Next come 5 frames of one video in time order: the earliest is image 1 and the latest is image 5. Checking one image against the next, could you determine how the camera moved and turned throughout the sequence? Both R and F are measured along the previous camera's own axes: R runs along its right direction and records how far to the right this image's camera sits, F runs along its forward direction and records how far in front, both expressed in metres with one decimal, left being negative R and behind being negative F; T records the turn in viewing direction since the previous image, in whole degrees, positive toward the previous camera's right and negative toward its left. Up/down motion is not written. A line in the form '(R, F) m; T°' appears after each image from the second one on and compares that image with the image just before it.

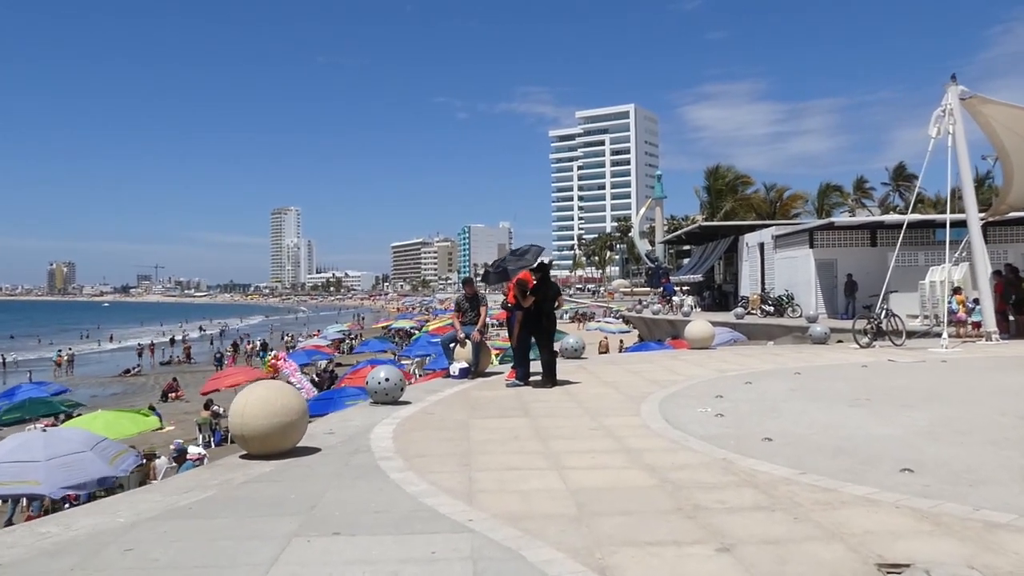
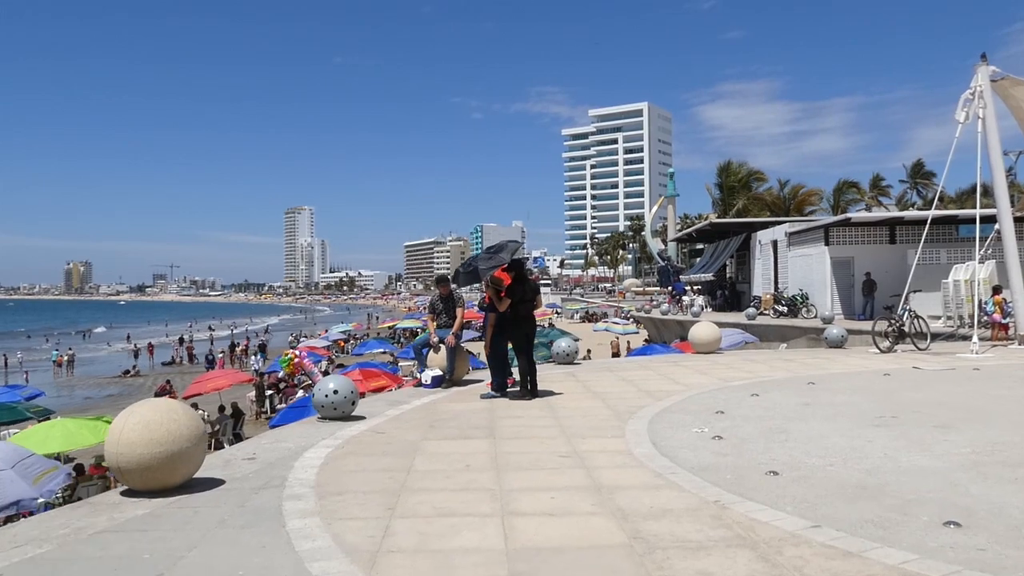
(+0.4, +1.3) m; -1°
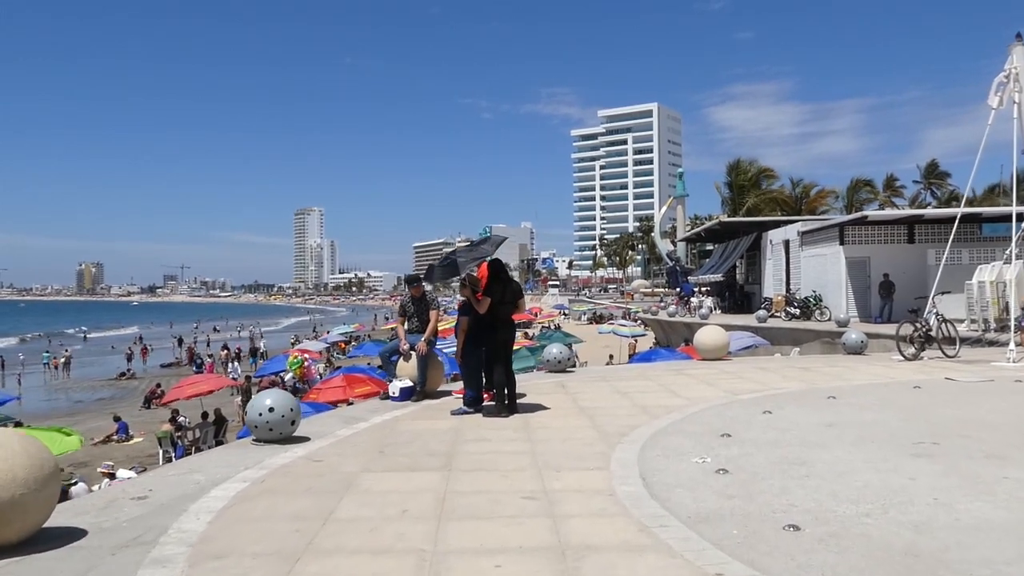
(+0.3, +1.3) m; -1°
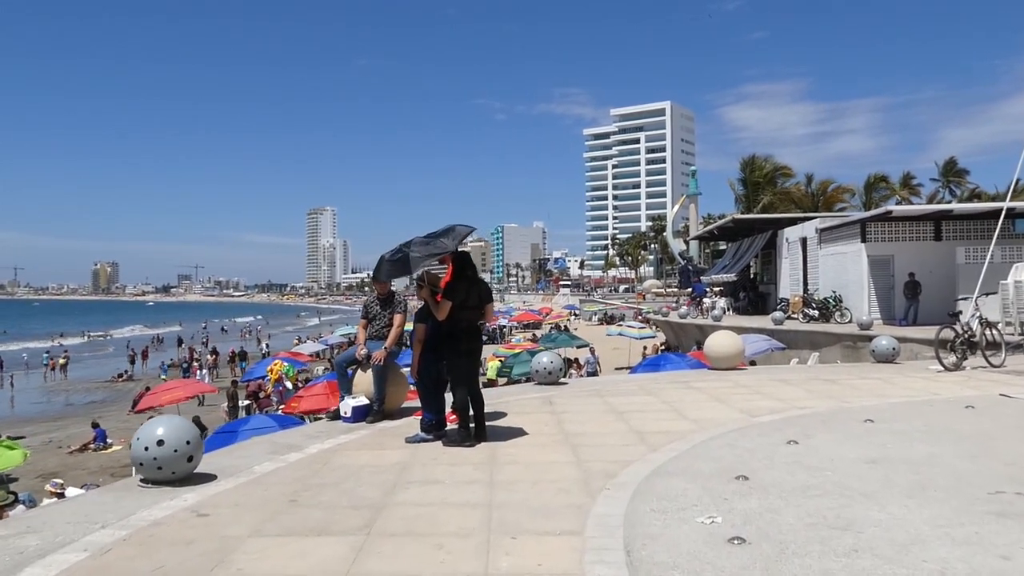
(+0.4, +1.5) m; -1°
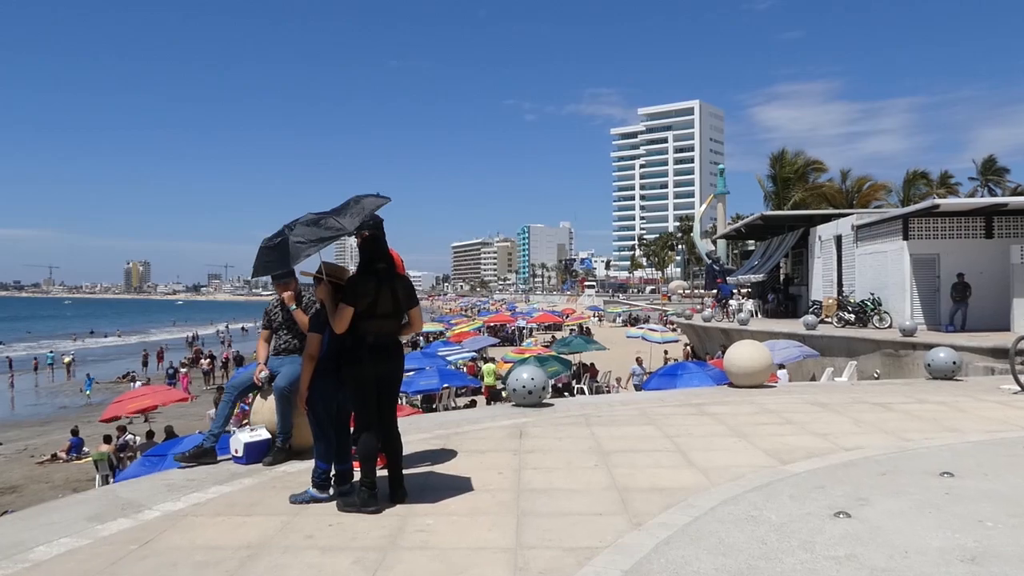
(+0.6, +2.1) m; -2°
